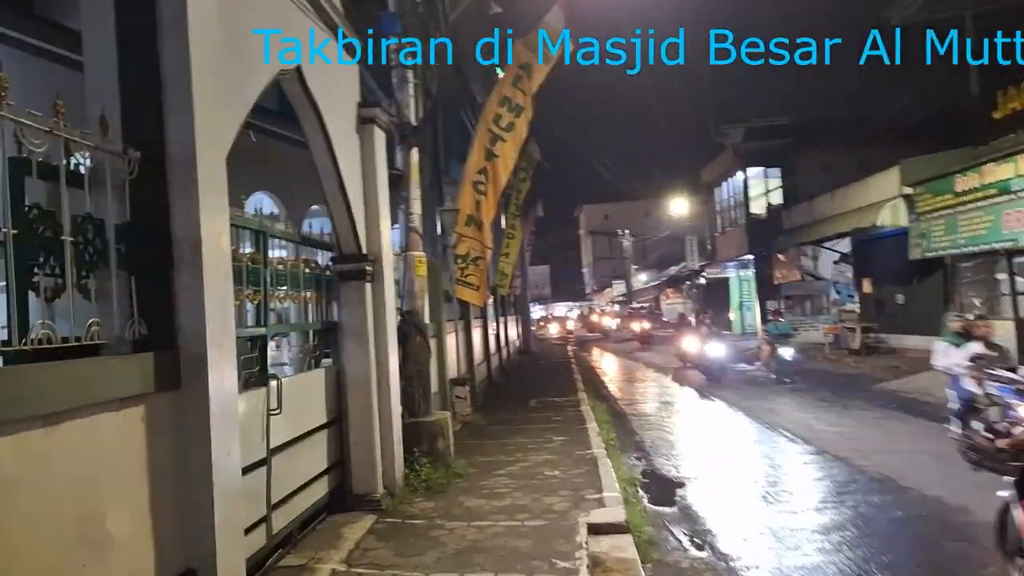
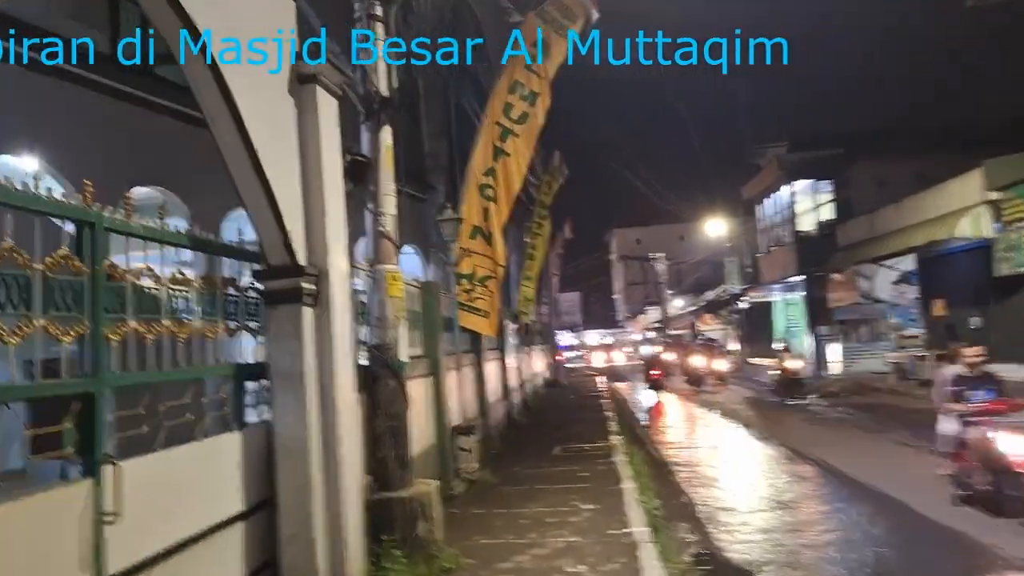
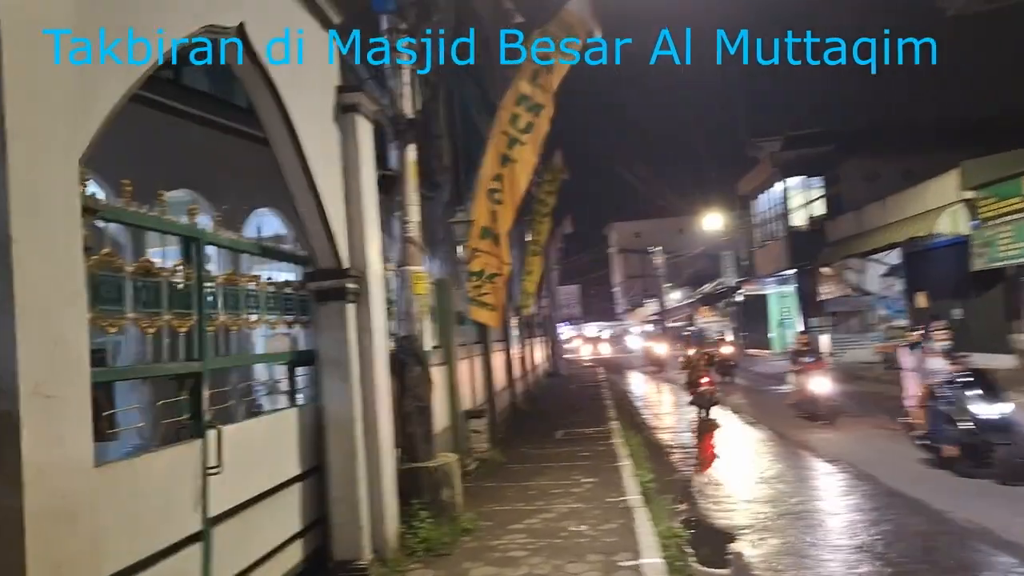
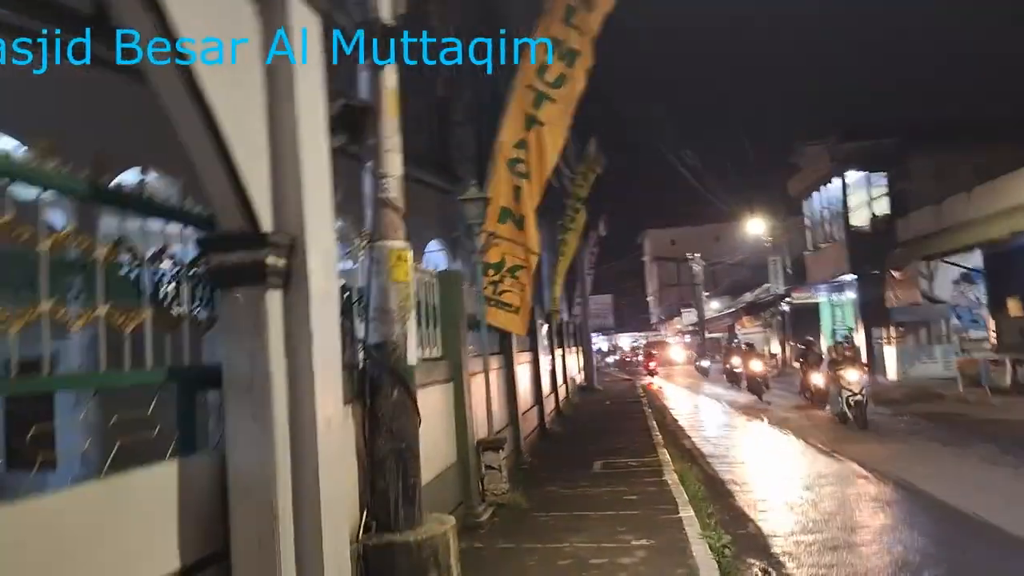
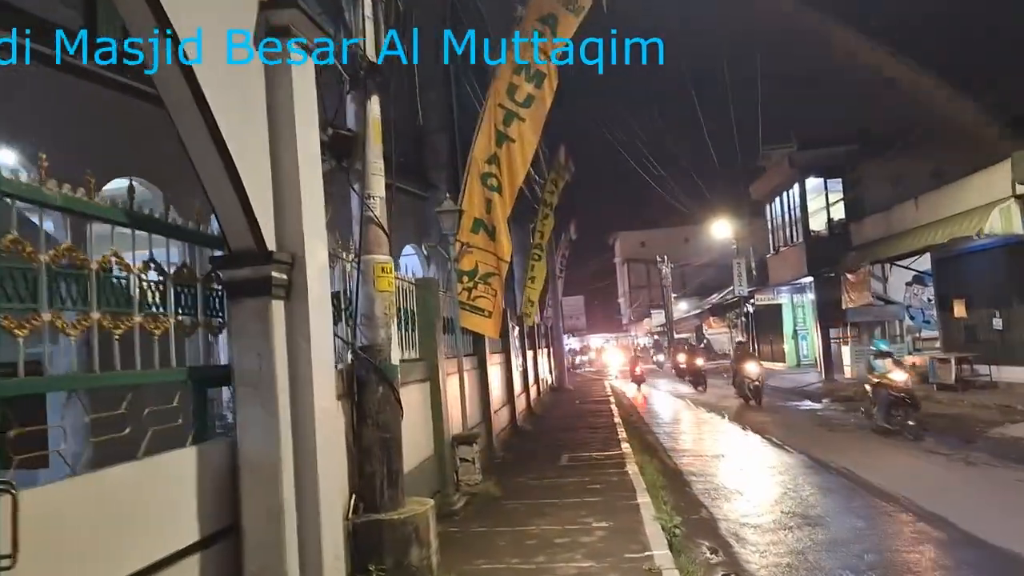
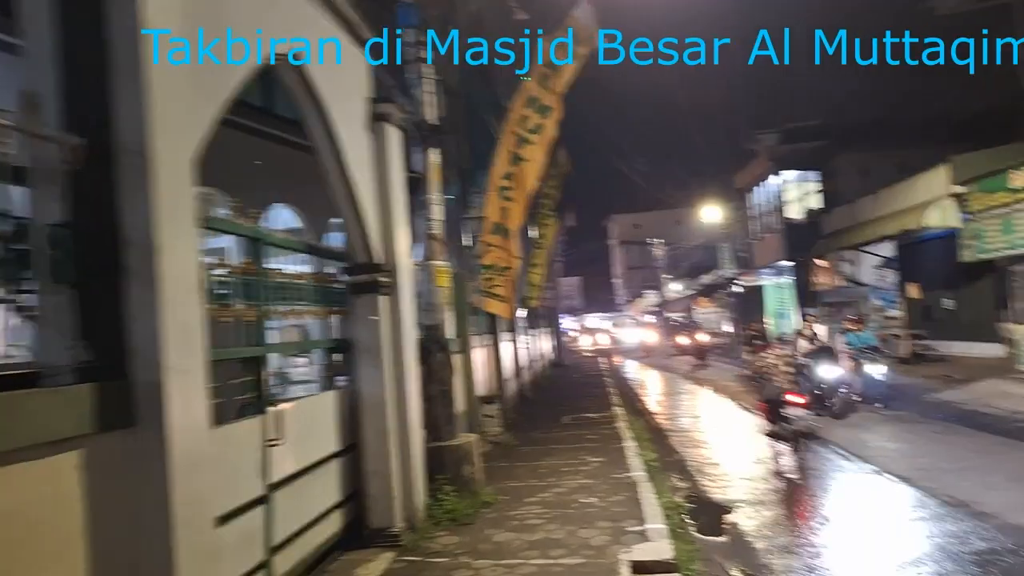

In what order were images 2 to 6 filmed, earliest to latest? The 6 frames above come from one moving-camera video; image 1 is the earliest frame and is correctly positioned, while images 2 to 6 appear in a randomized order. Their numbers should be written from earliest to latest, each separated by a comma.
6, 3, 2, 5, 4
